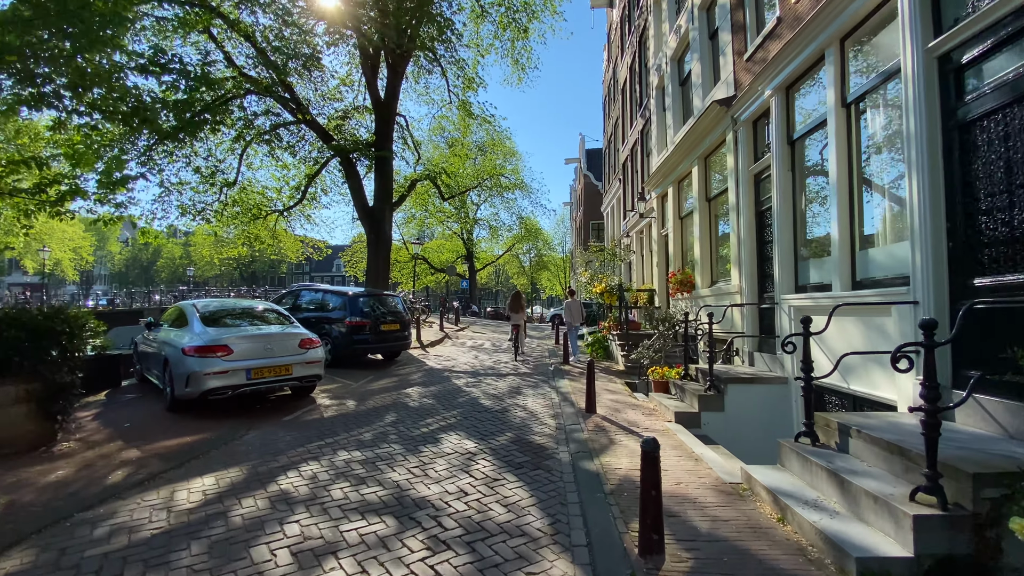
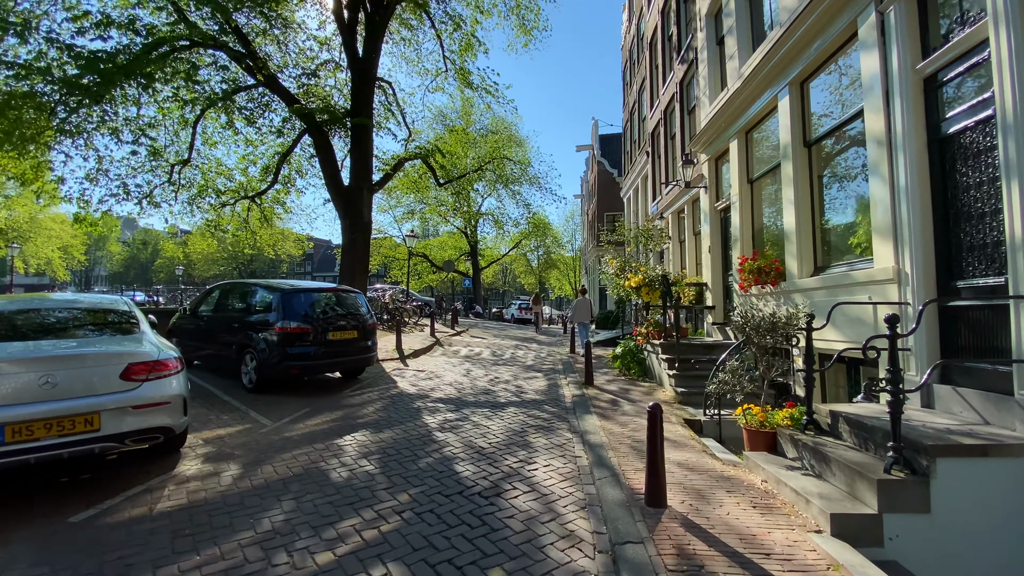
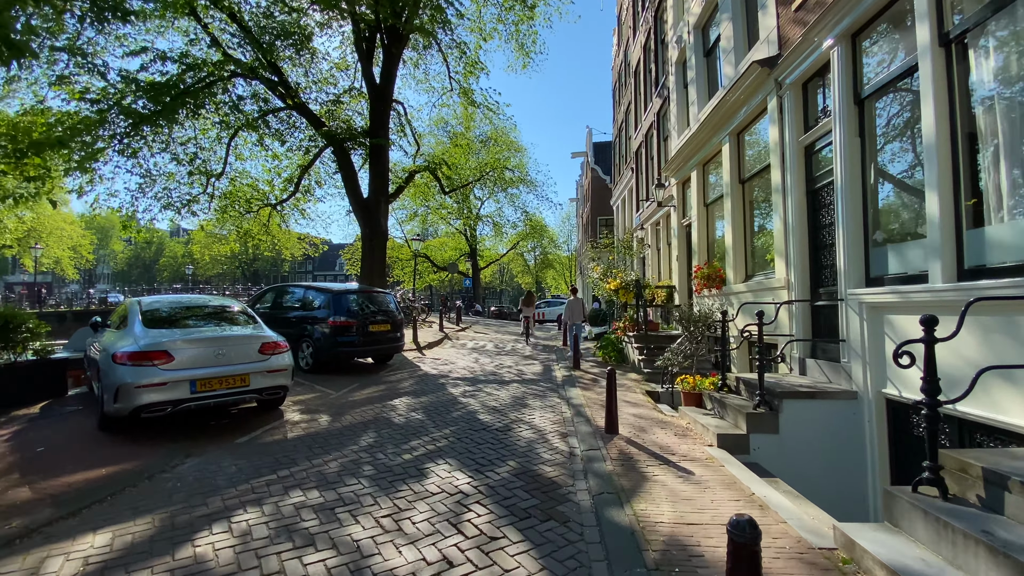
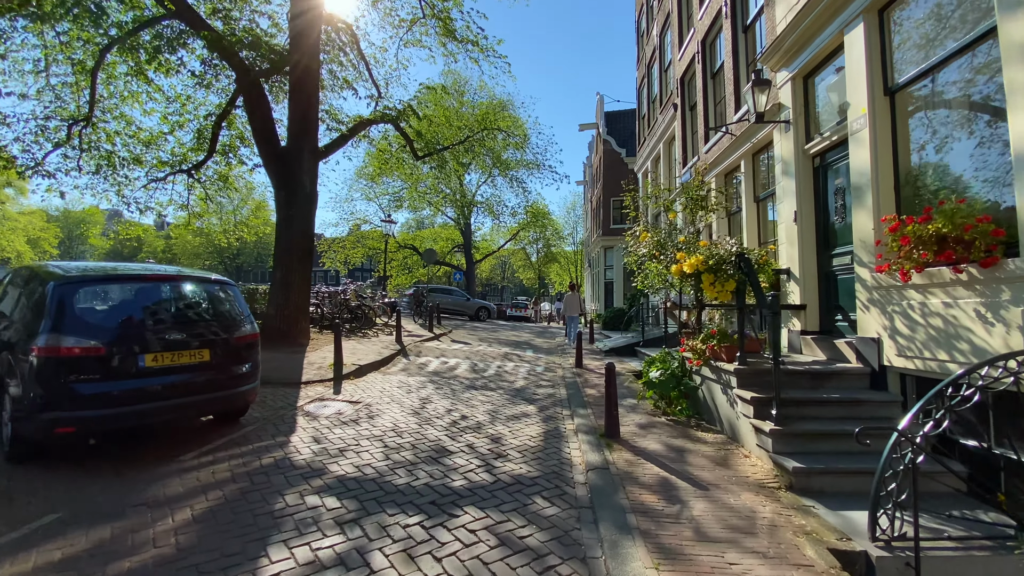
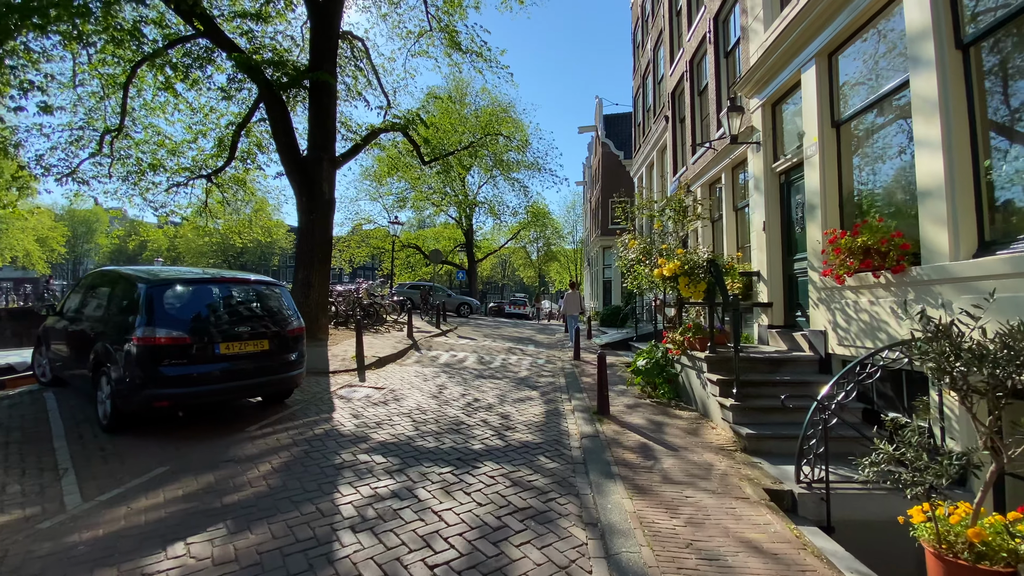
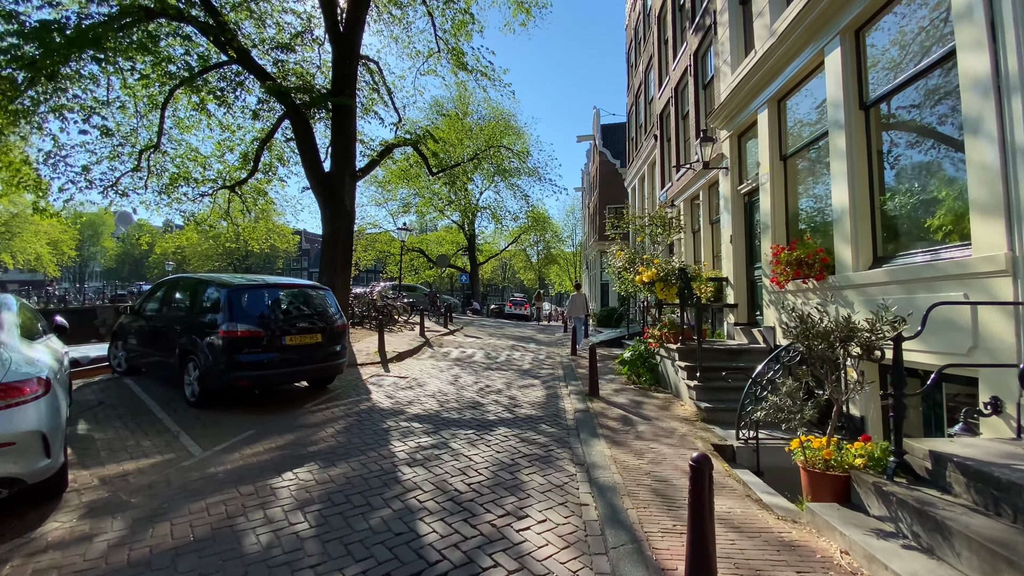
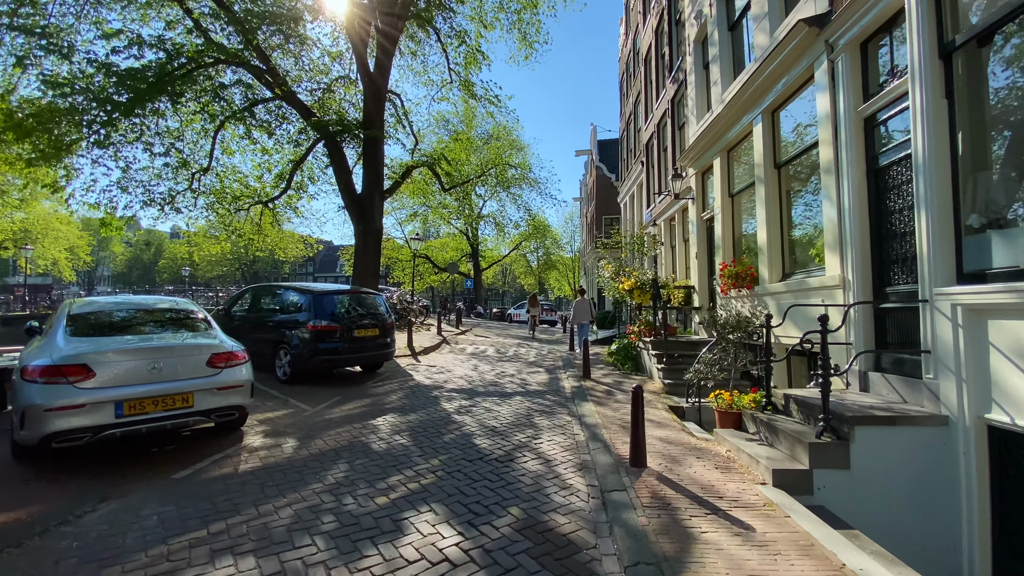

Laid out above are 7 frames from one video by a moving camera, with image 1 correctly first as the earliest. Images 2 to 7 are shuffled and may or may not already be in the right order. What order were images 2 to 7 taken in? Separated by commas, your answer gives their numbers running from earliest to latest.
3, 7, 2, 6, 5, 4
